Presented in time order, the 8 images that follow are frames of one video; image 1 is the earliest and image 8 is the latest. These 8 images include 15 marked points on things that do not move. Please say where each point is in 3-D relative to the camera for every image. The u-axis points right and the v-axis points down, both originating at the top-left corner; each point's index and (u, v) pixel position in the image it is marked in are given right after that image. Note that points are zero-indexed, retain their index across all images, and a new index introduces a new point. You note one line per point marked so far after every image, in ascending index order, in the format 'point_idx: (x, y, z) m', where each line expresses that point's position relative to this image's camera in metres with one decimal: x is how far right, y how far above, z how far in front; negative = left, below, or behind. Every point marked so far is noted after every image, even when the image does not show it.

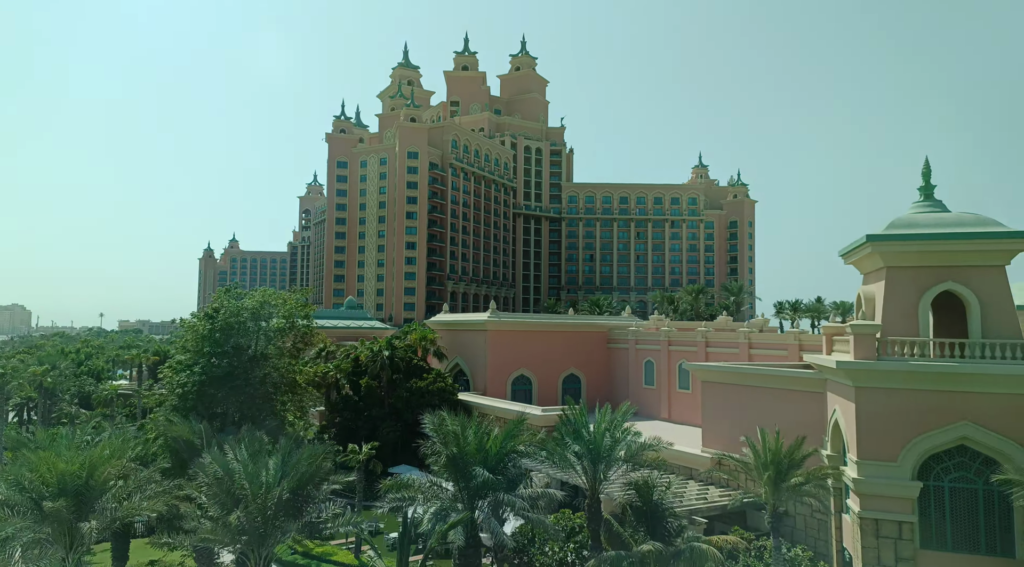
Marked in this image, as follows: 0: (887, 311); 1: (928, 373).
0: (+6.9, -0.5, +14.2) m
1: (+7.0, -1.5, +13.1) m
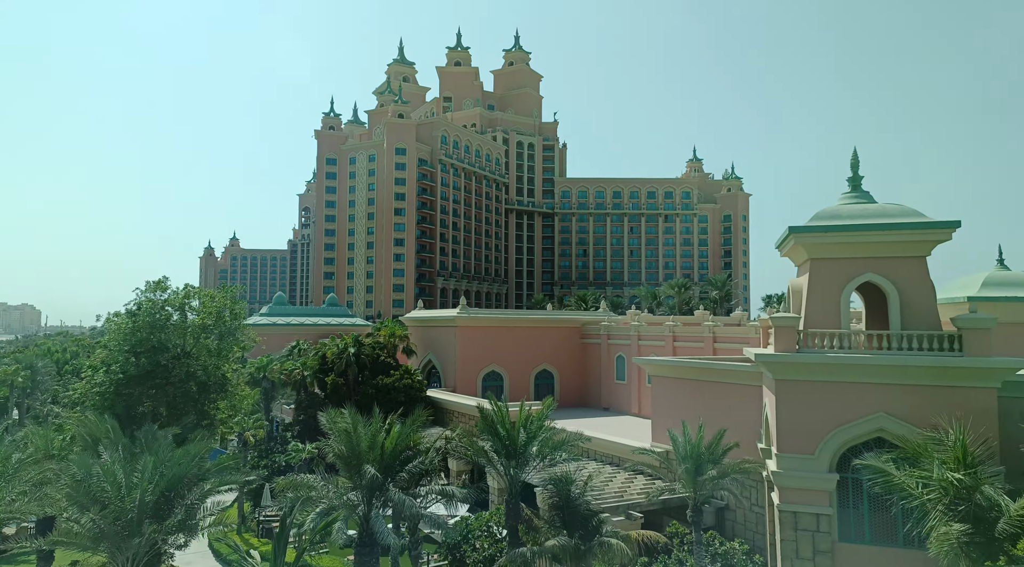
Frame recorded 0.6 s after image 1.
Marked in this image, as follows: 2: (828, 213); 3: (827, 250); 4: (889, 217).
0: (+5.4, -0.4, +14.1) m
1: (+5.6, -1.3, +13.0) m
2: (+6.0, +1.3, +14.4) m
3: (+5.8, +0.6, +14.1) m
4: (+6.8, +1.2, +13.9) m
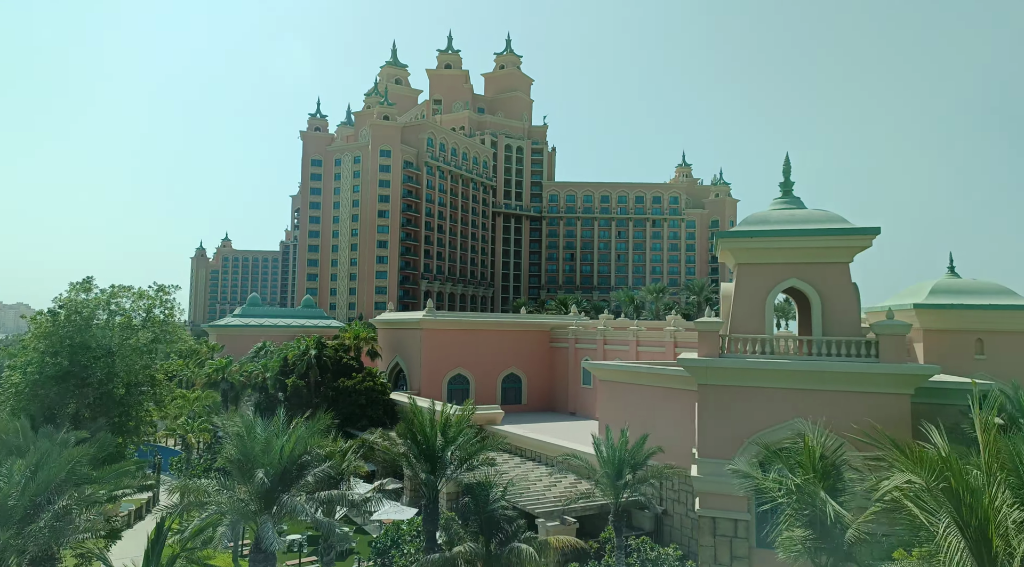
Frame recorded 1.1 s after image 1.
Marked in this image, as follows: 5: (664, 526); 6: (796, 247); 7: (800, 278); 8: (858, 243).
0: (+4.1, -0.5, +14.0) m
1: (+4.2, -1.4, +13.0) m
2: (+4.6, +1.2, +14.4) m
3: (+4.4, +0.5, +14.0) m
4: (+5.4, +1.1, +13.9) m
5: (+3.5, -5.6, +17.9) m
6: (+5.0, +0.7, +13.7) m
7: (+5.1, +0.1, +13.7) m
8: (+6.0, +0.7, +13.4) m
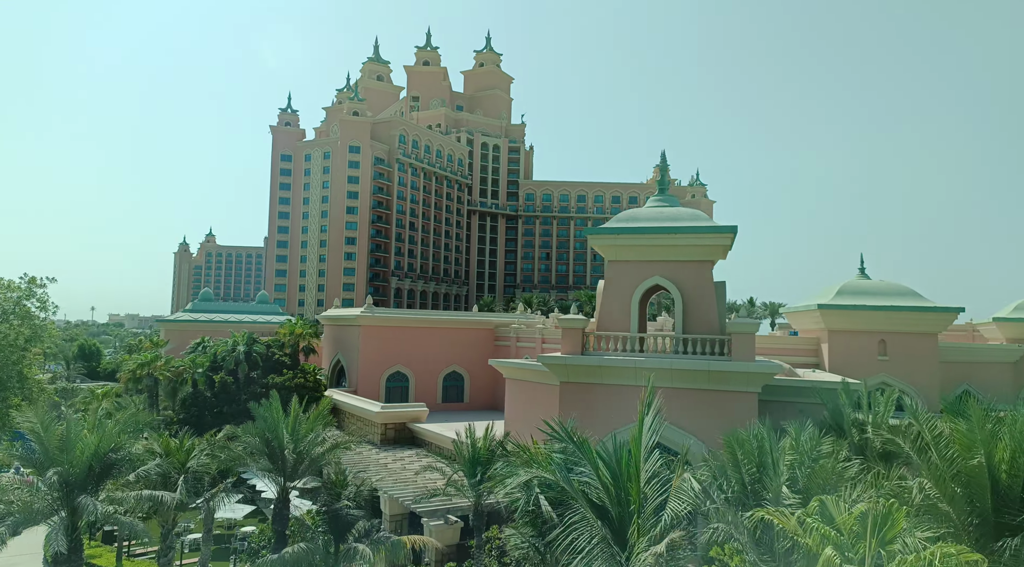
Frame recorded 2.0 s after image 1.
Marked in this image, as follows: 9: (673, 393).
0: (+1.6, -0.4, +13.9) m
1: (+1.8, -1.4, +12.8) m
2: (+2.2, +1.3, +14.2) m
3: (+2.0, +0.6, +13.9) m
4: (+3.0, +1.1, +13.8) m
5: (+0.9, -5.5, +17.7) m
6: (+2.6, +0.7, +13.6) m
7: (+2.7, +0.1, +13.6) m
8: (+3.6, +0.7, +13.3) m
9: (+2.7, -1.8, +12.7) m
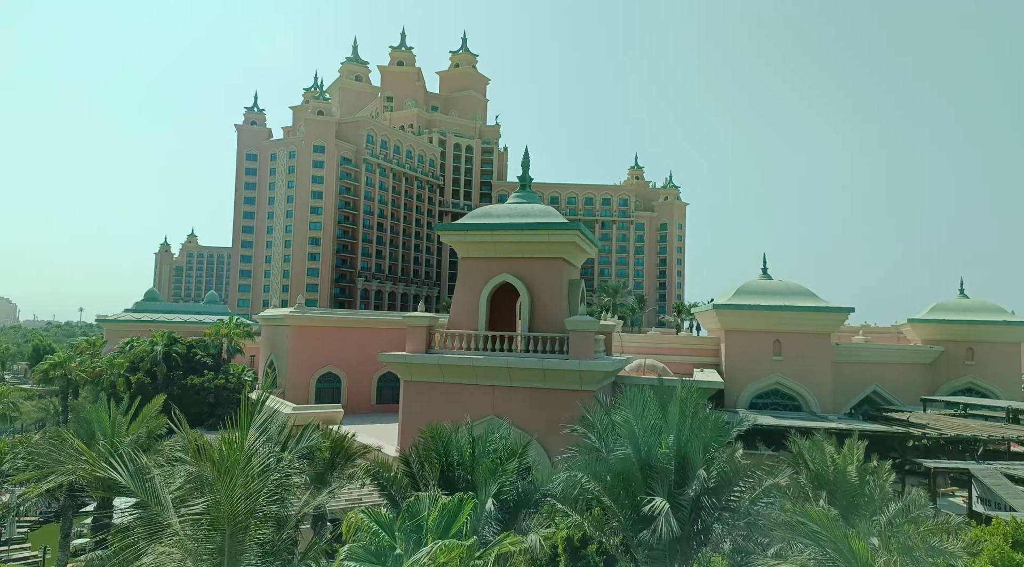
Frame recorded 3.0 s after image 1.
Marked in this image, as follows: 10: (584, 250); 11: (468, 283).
0: (-1.0, -0.4, +13.7) m
1: (-0.8, -1.3, +12.6) m
2: (-0.5, +1.3, +14.0) m
3: (-0.7, +0.6, +13.7) m
4: (+0.3, +1.2, +13.6) m
5: (-1.9, -5.5, +17.5) m
6: (0.0, +0.8, +13.5) m
7: (0.0, +0.2, +13.5) m
8: (+1.0, +0.8, +13.2) m
9: (+0.1, -1.8, +12.5) m
10: (+1.3, +0.6, +14.1) m
11: (-0.8, 0.0, +13.7) m
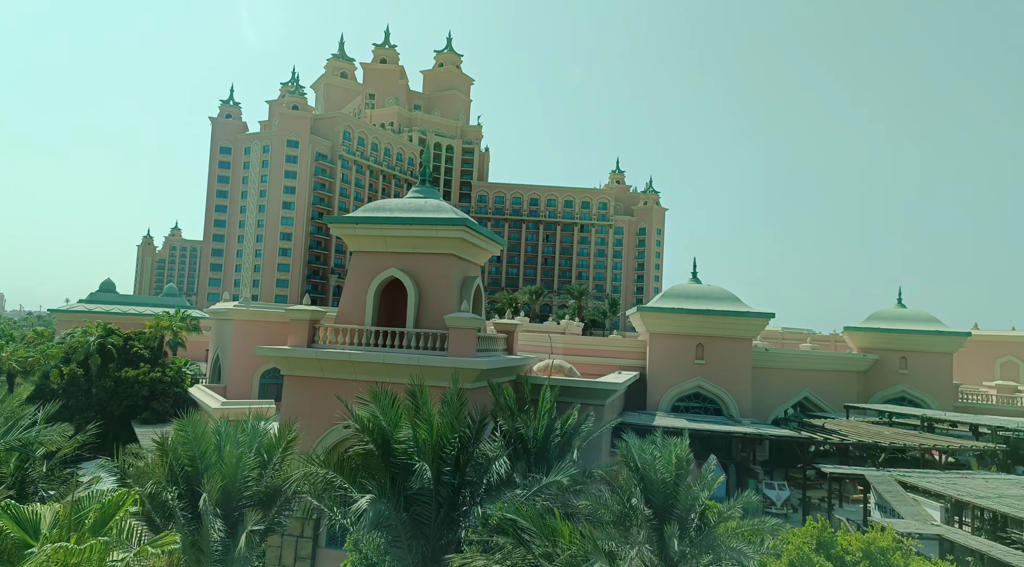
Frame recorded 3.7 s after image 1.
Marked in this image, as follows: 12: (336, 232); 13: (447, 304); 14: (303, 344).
0: (-3.0, -0.3, +13.5) m
1: (-2.8, -1.2, +12.4) m
2: (-2.4, +1.4, +13.8) m
3: (-2.6, +0.7, +13.5) m
4: (-1.6, +1.3, +13.4) m
5: (-4.0, -5.4, +17.2) m
6: (-1.9, +0.8, +13.3) m
7: (-1.9, +0.3, +13.3) m
8: (-0.9, +0.8, +13.0) m
9: (-1.8, -1.7, +12.3) m
10: (-0.6, +0.7, +13.9) m
11: (-2.7, +0.1, +13.5) m
12: (-3.1, +0.9, +13.5) m
13: (-1.1, -0.4, +13.0) m
14: (-3.4, -1.0, +12.9) m
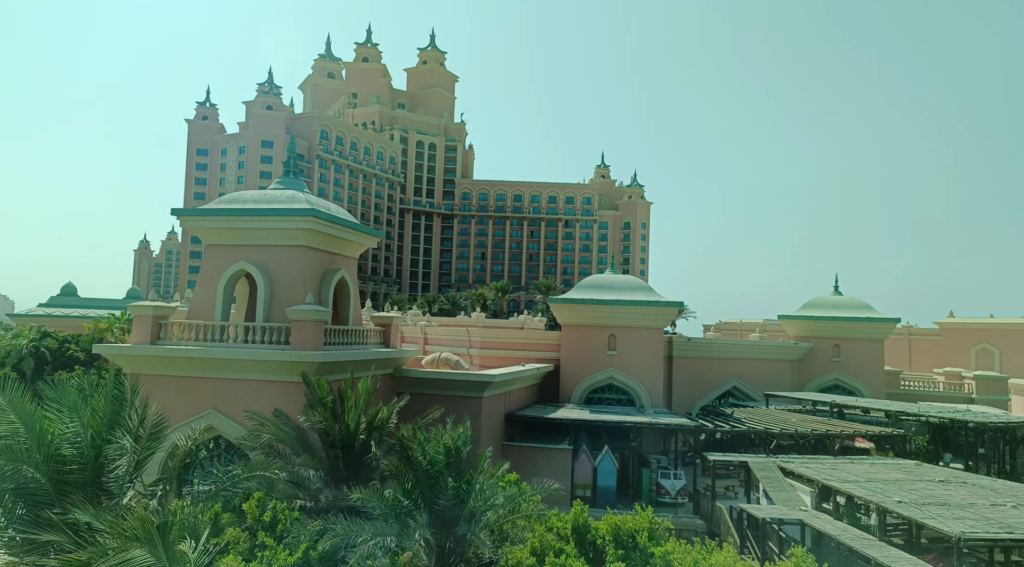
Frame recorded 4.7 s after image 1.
0: (-5.4, -0.2, +13.1) m
1: (-5.1, -1.1, +12.1) m
2: (-4.8, +1.5, +13.5) m
3: (-5.0, +0.8, +13.1) m
4: (-4.0, +1.4, +13.1) m
5: (-6.4, -5.3, +16.9) m
6: (-4.4, +1.0, +12.9) m
7: (-4.3, +0.4, +12.9) m
8: (-3.3, +1.0, +12.7) m
9: (-4.2, -1.6, +12.0) m
10: (-3.0, +0.8, +13.6) m
11: (-5.1, +0.2, +13.1) m
12: (-5.5, +1.0, +13.1) m
13: (-3.5, -0.2, +12.6) m
14: (-5.8, -0.9, +12.6) m
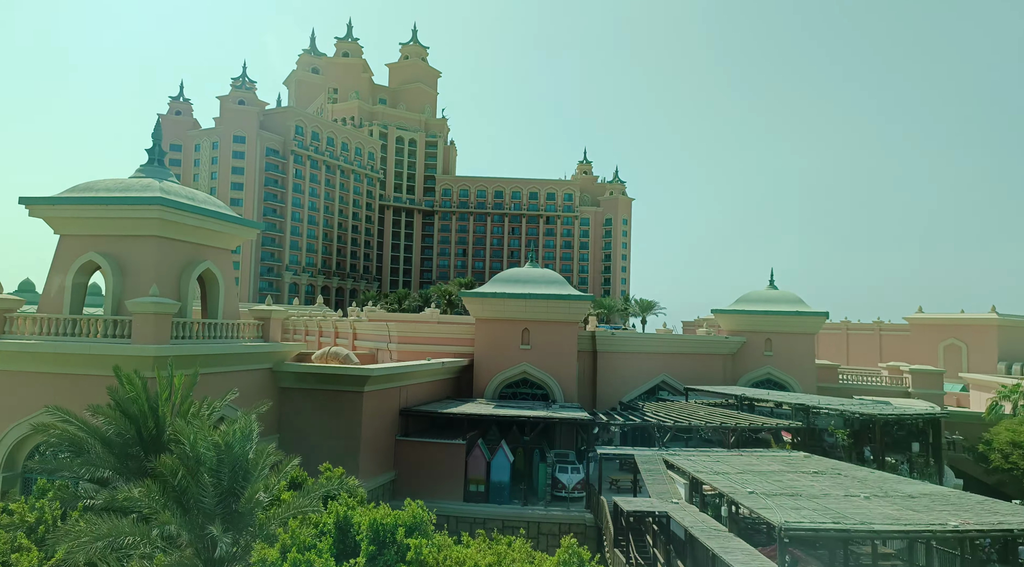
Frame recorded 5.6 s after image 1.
0: (-7.6, -0.1, +12.7) m
1: (-7.4, -1.0, +11.7) m
2: (-7.1, +1.6, +13.1) m
3: (-7.2, +0.9, +12.7) m
4: (-6.2, +1.5, +12.7) m
5: (-8.7, -5.1, +16.5) m
6: (-6.6, +1.1, +12.5) m
7: (-6.5, +0.5, +12.6) m
8: (-5.6, +1.1, +12.3) m
9: (-6.4, -1.5, +11.6) m
10: (-5.3, +0.9, +13.3) m
11: (-7.3, +0.4, +12.7) m
12: (-7.7, +1.1, +12.8) m
13: (-5.7, -0.1, +12.3) m
14: (-8.1, -0.8, +12.2) m
